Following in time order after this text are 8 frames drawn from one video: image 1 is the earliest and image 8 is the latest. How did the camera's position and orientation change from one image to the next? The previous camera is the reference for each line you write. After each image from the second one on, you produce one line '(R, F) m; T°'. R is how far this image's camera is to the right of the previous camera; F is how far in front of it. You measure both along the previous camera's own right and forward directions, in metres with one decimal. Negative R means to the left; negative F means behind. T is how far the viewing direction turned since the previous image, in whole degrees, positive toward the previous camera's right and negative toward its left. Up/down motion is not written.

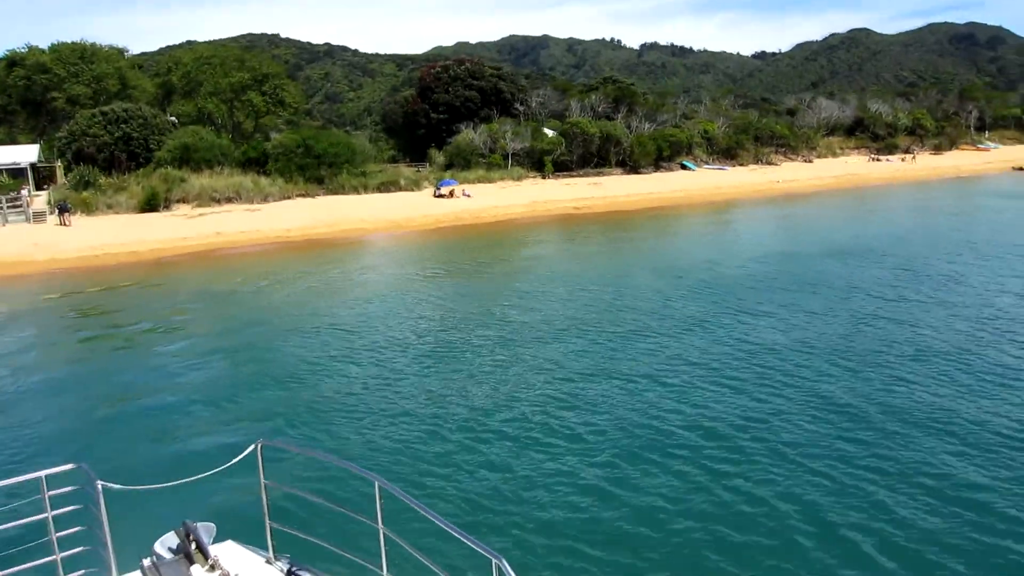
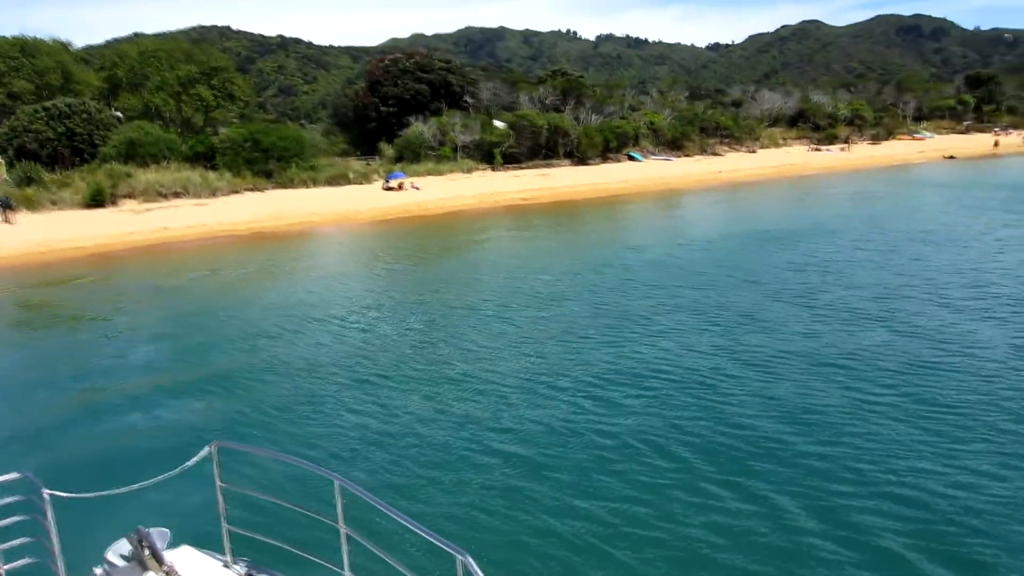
(+0.6, -0.8) m; +3°
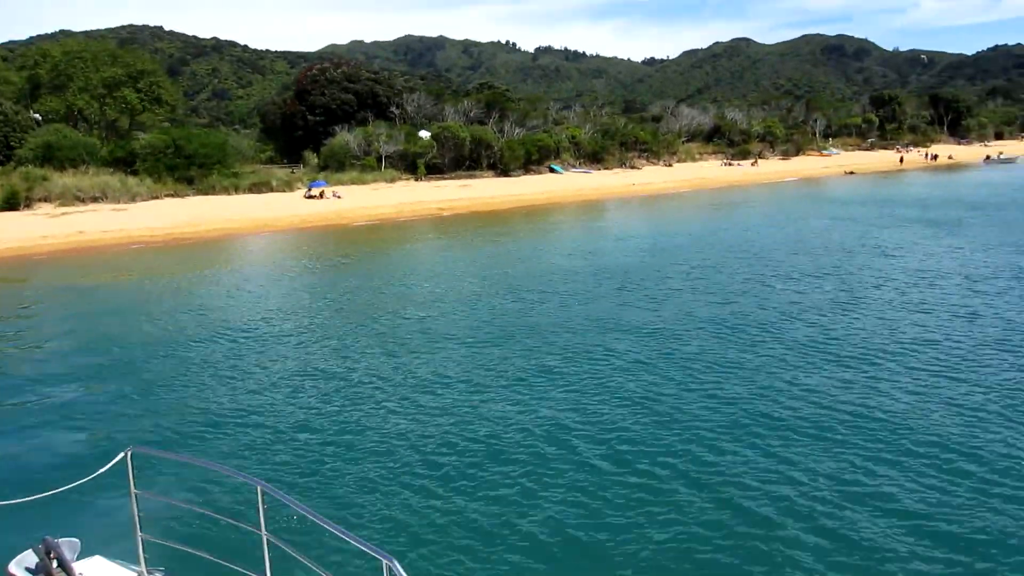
(+1.0, -1.5) m; +4°
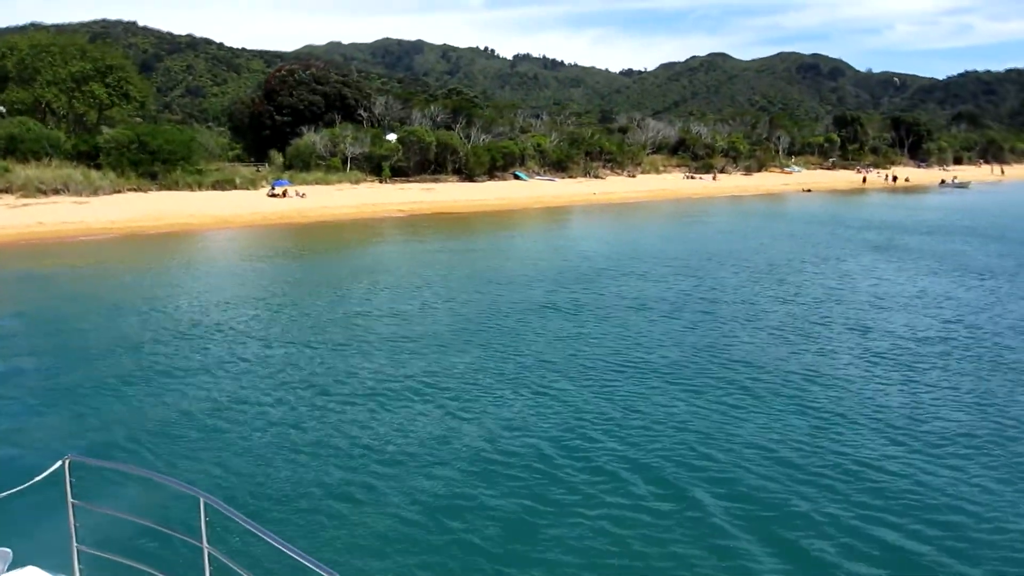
(+0.8, -1.0) m; +2°
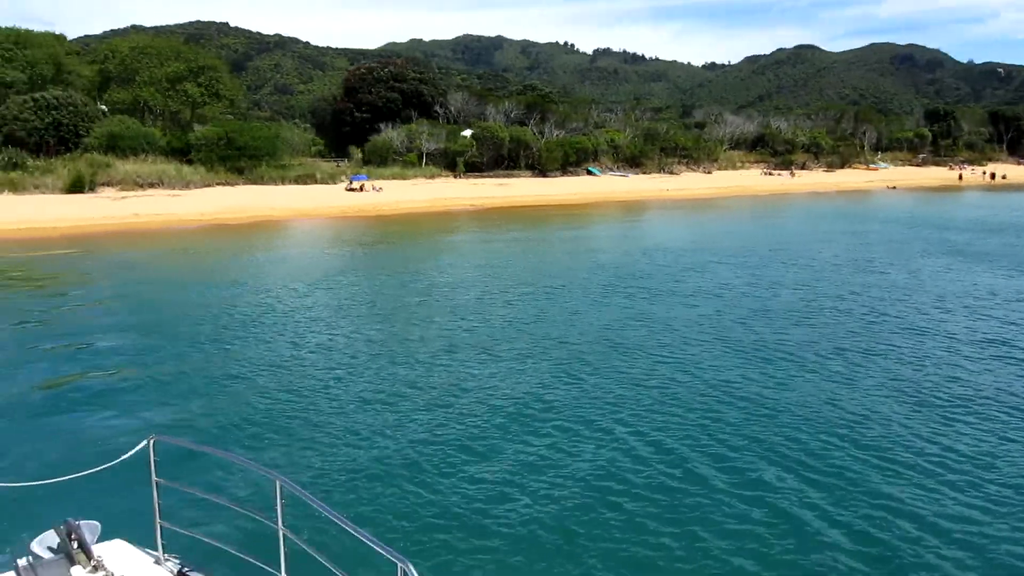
(+0.4, -0.6) m; -5°
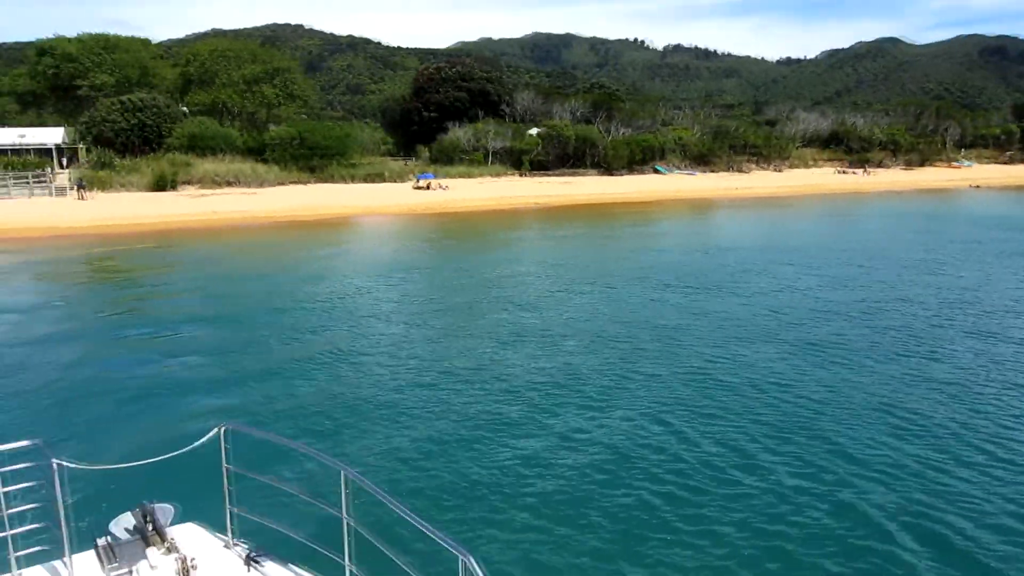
(+0.2, -0.2) m; -5°
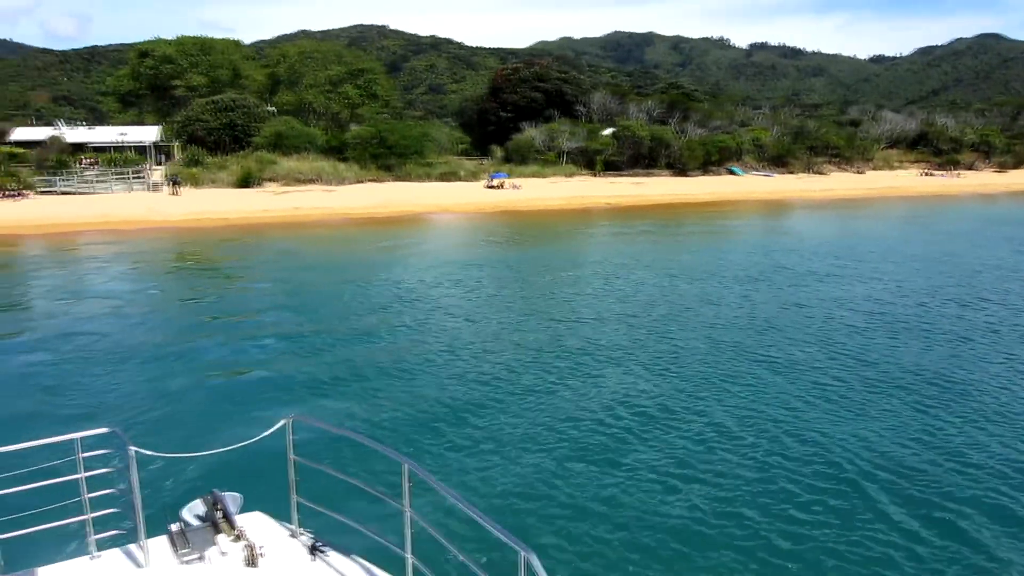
(+0.4, -0.6) m; -5°
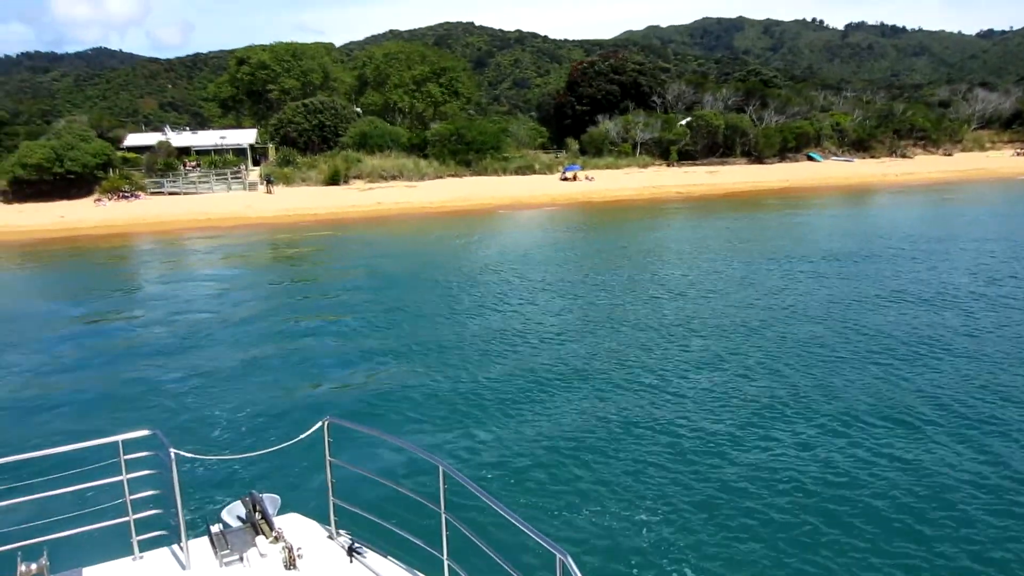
(+0.8, -1.5) m; -6°
